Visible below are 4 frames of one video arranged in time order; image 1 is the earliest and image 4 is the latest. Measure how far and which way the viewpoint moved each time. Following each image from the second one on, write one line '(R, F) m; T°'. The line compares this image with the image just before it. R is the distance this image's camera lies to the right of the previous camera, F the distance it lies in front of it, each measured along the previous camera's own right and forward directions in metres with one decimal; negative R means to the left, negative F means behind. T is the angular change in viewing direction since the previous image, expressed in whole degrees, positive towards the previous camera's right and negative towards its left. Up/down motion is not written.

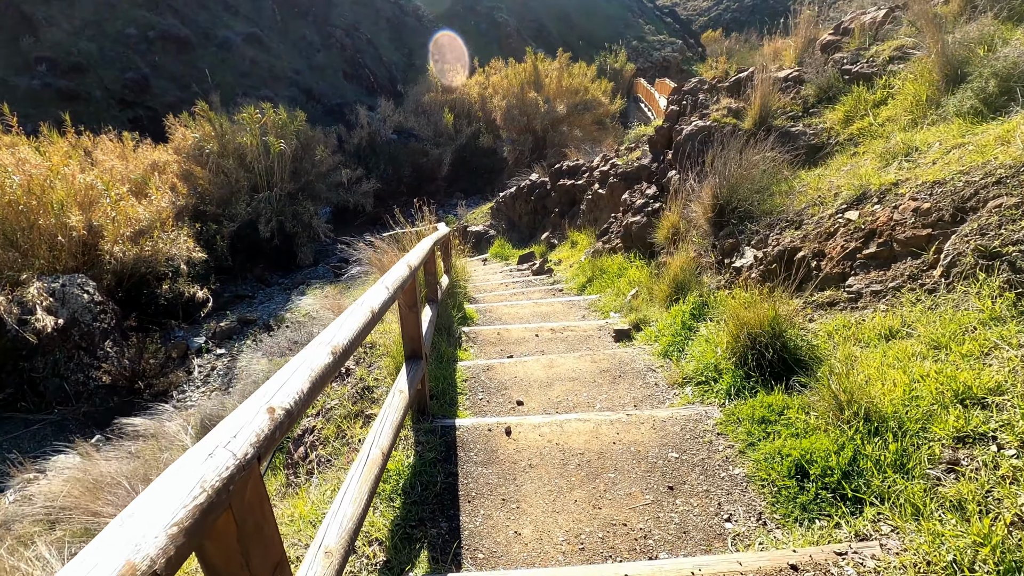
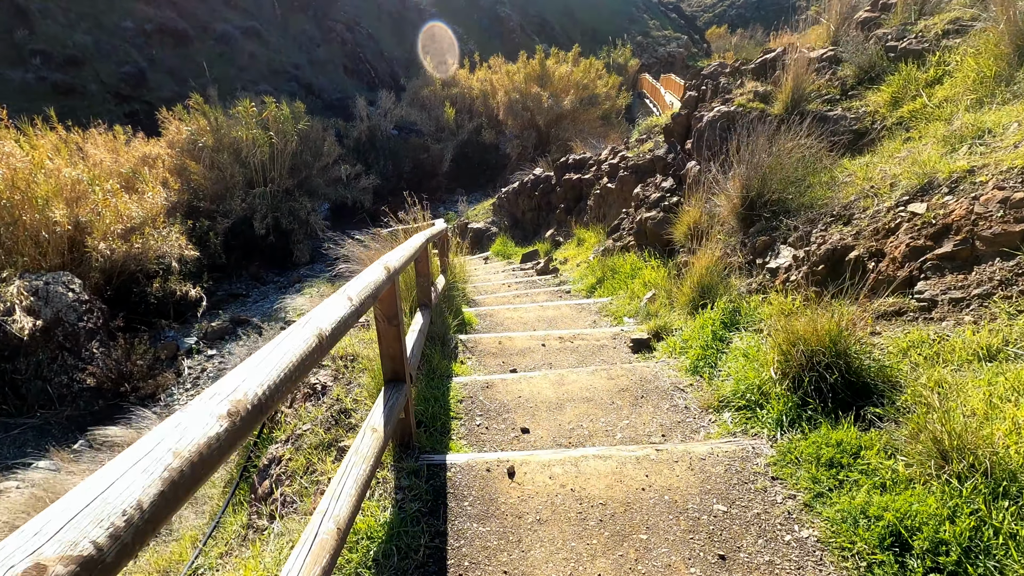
(0.0, +0.5) m; 0°
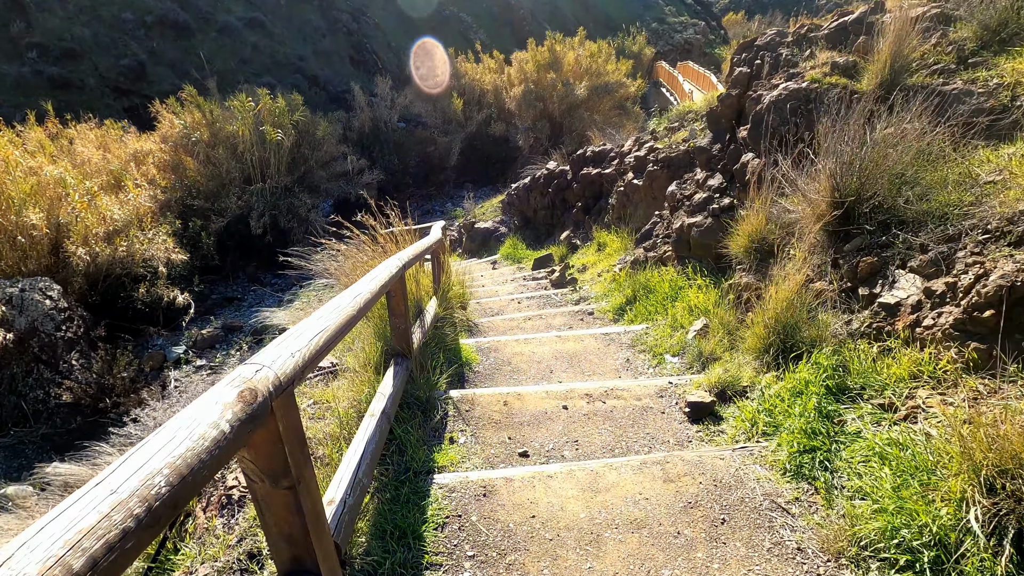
(0.0, +1.0) m; -1°
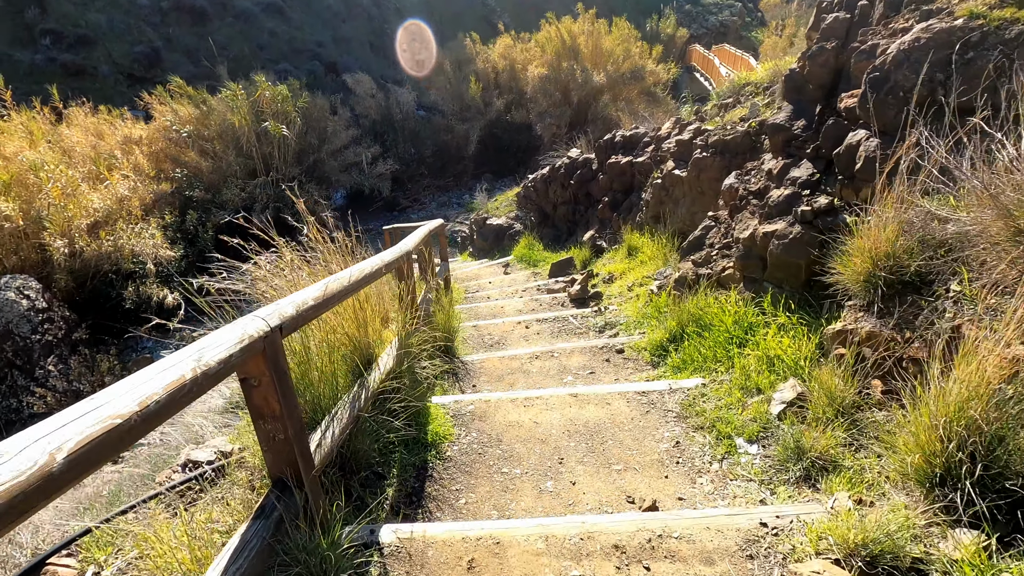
(+0.1, +1.2) m; -3°
